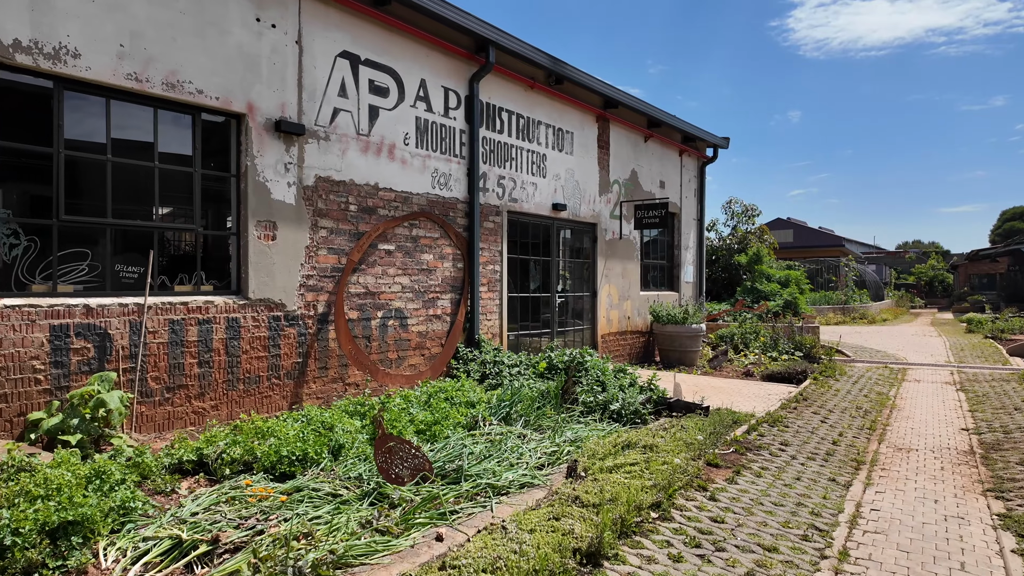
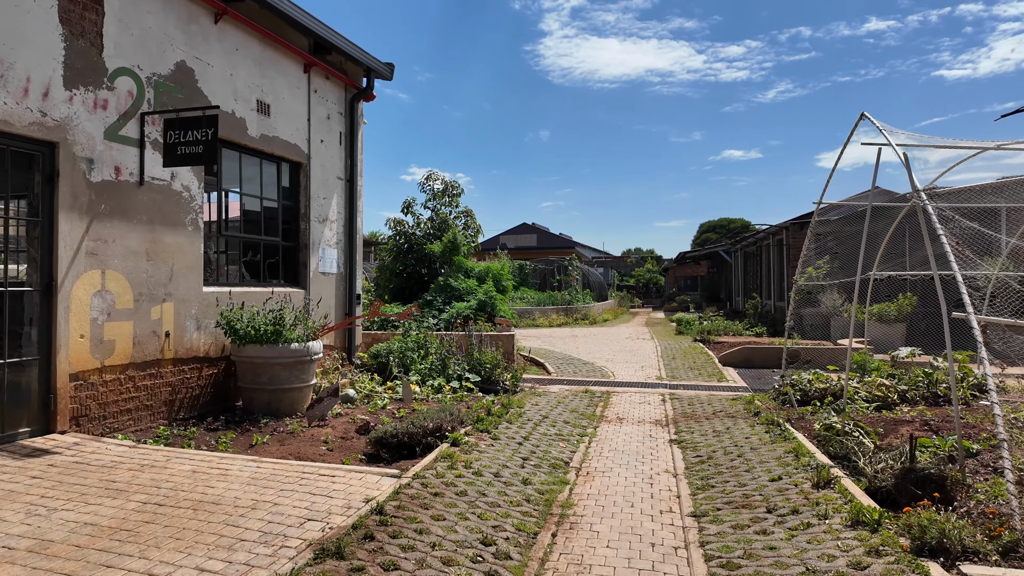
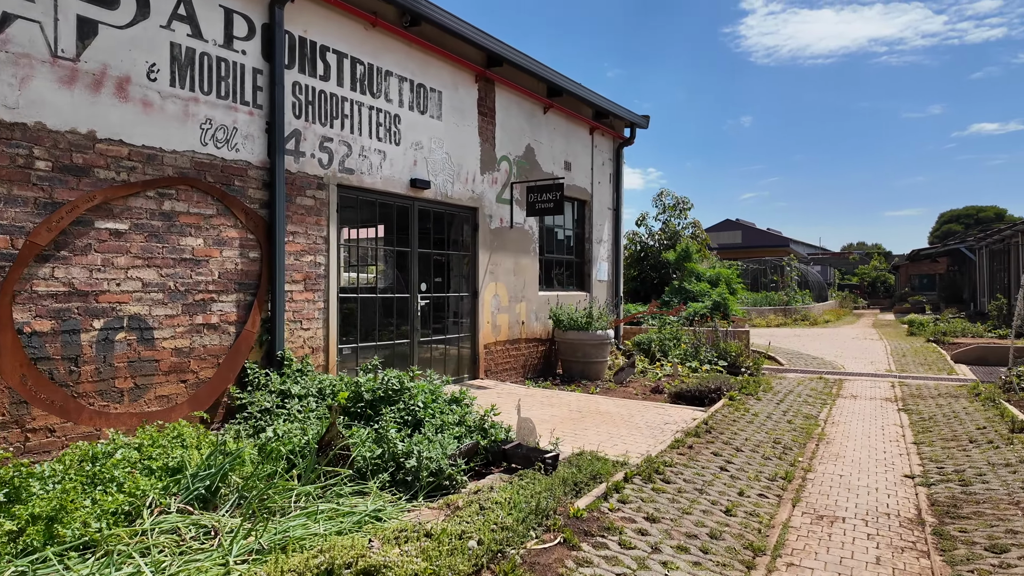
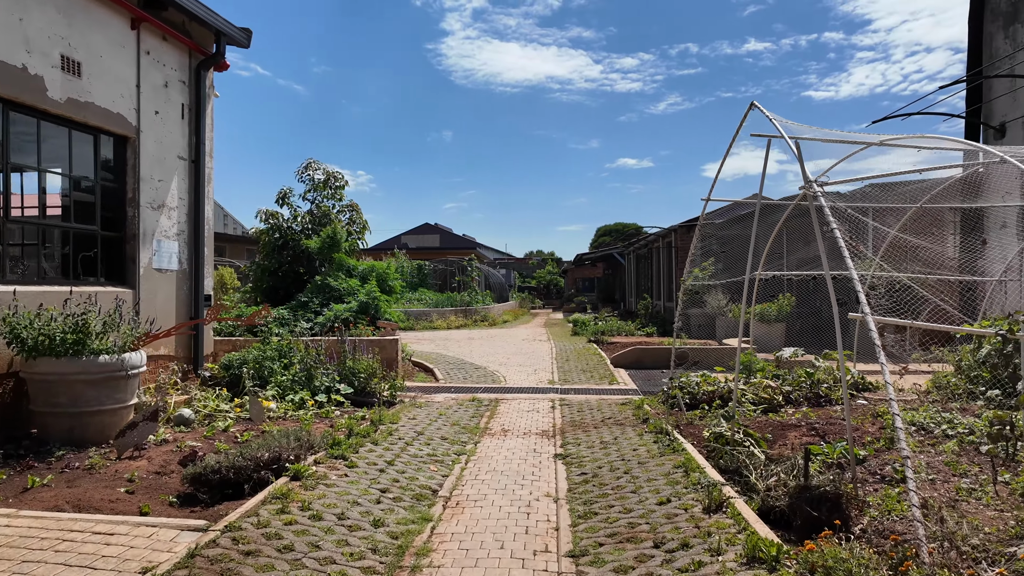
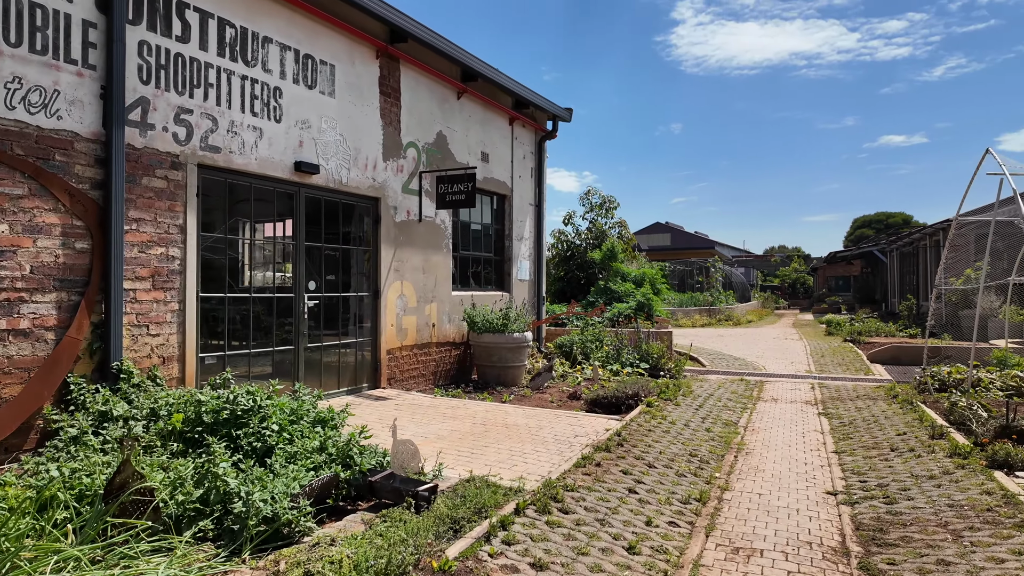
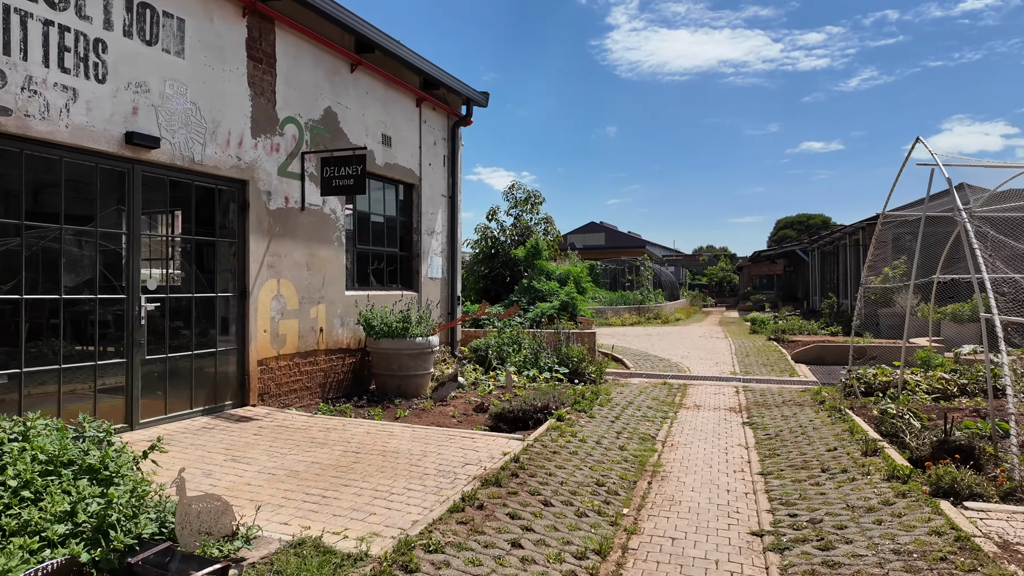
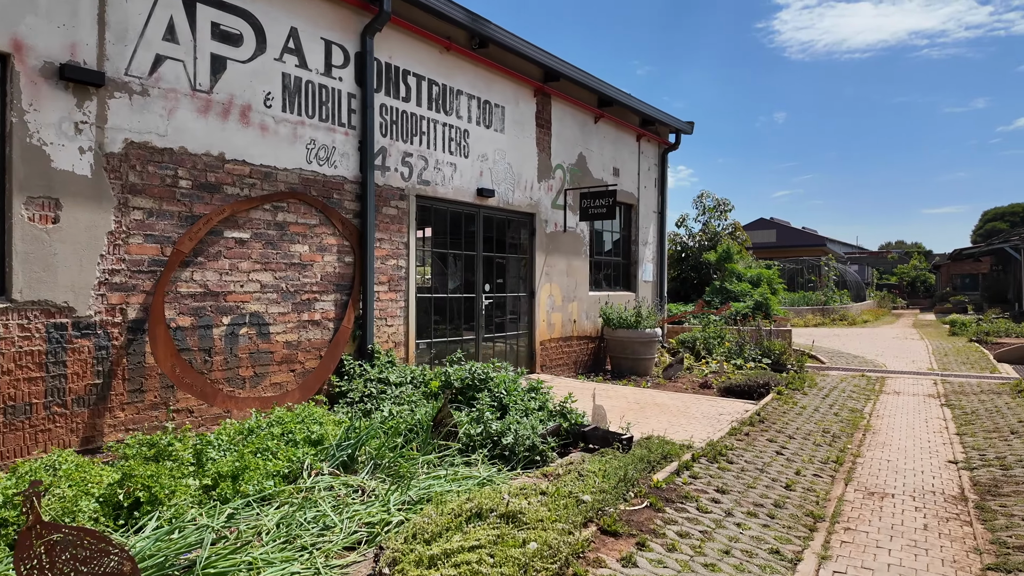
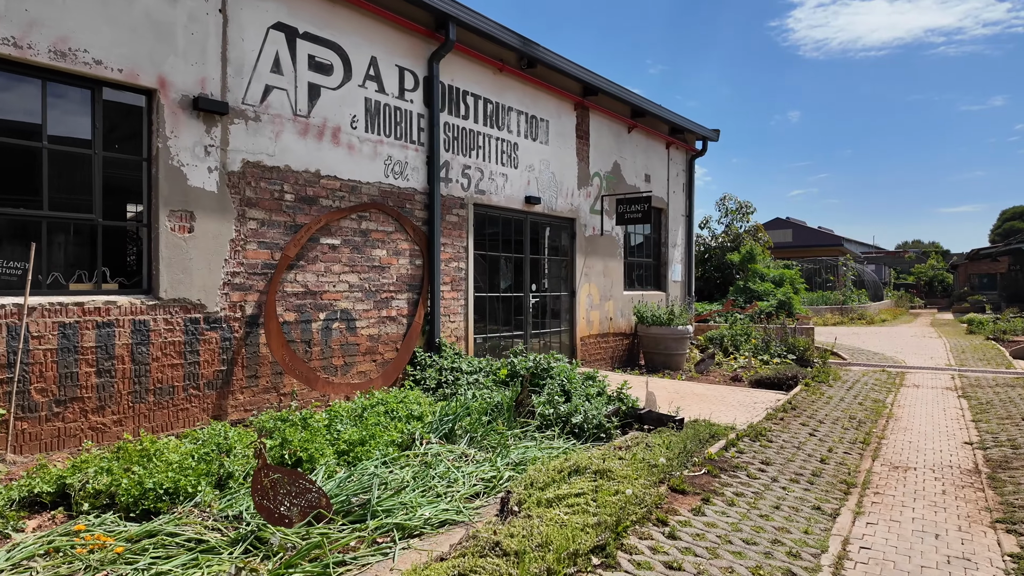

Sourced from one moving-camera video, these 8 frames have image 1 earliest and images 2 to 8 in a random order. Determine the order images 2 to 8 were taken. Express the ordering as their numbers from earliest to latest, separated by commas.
8, 7, 3, 5, 6, 2, 4
